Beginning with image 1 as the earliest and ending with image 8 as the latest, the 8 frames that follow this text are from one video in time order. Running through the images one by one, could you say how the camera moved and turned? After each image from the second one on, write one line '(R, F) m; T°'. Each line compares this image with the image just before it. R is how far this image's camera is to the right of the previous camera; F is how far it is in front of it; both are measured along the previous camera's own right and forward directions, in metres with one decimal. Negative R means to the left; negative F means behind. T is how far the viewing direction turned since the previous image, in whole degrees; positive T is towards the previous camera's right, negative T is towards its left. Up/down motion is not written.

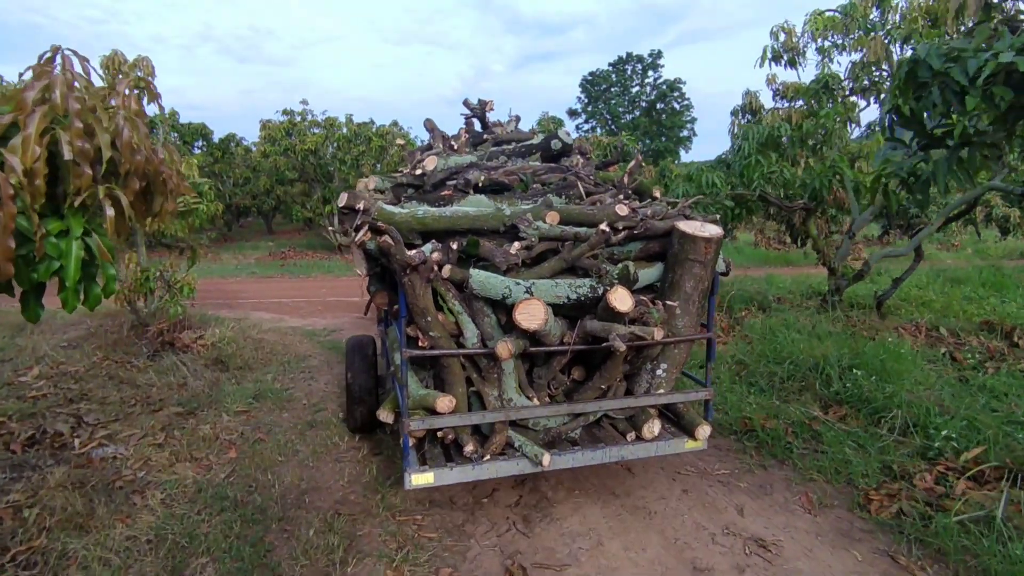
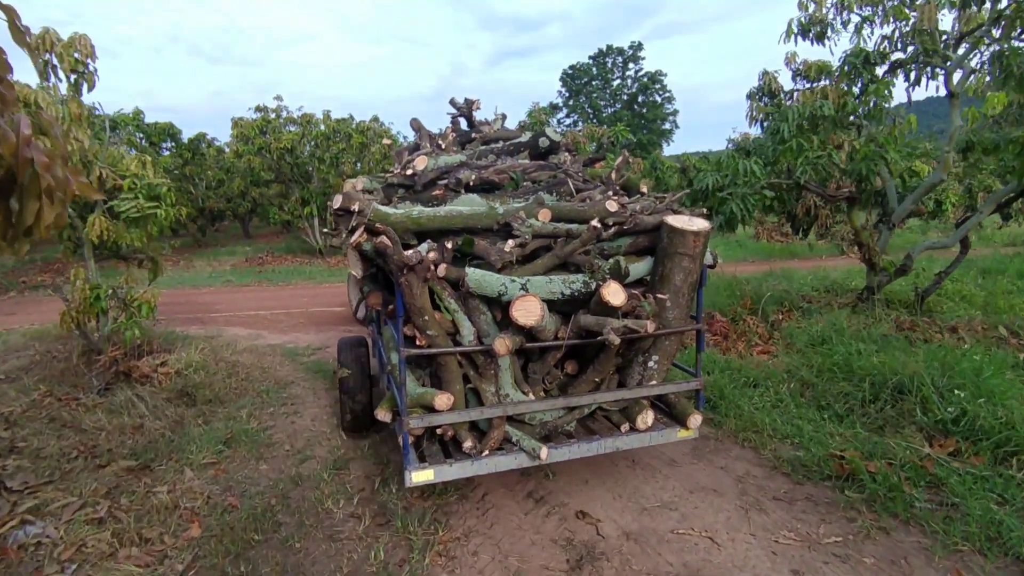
(-0.3, +0.9) m; +2°
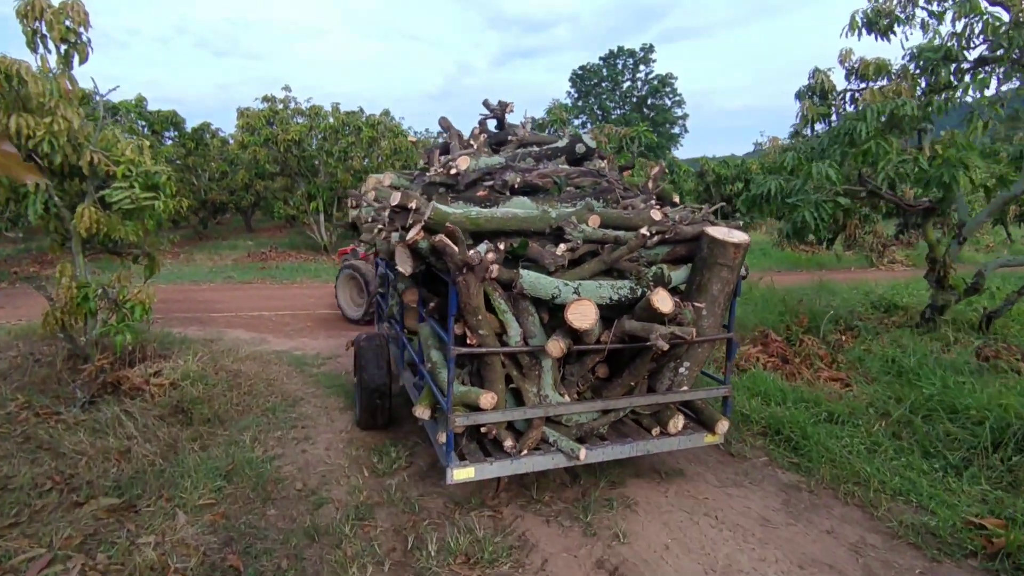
(-0.4, +0.7) m; 0°
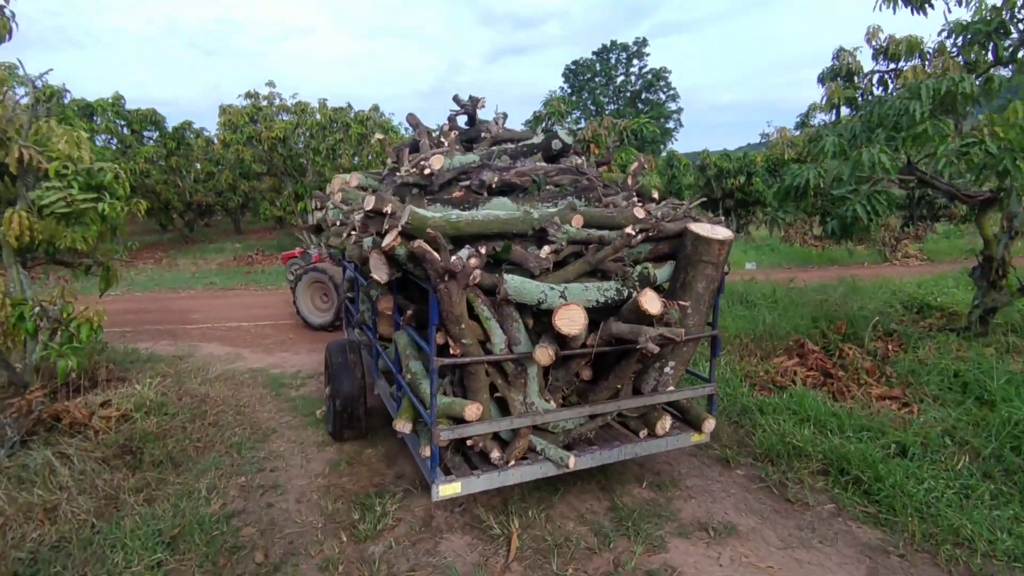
(-0.1, +0.7) m; 0°
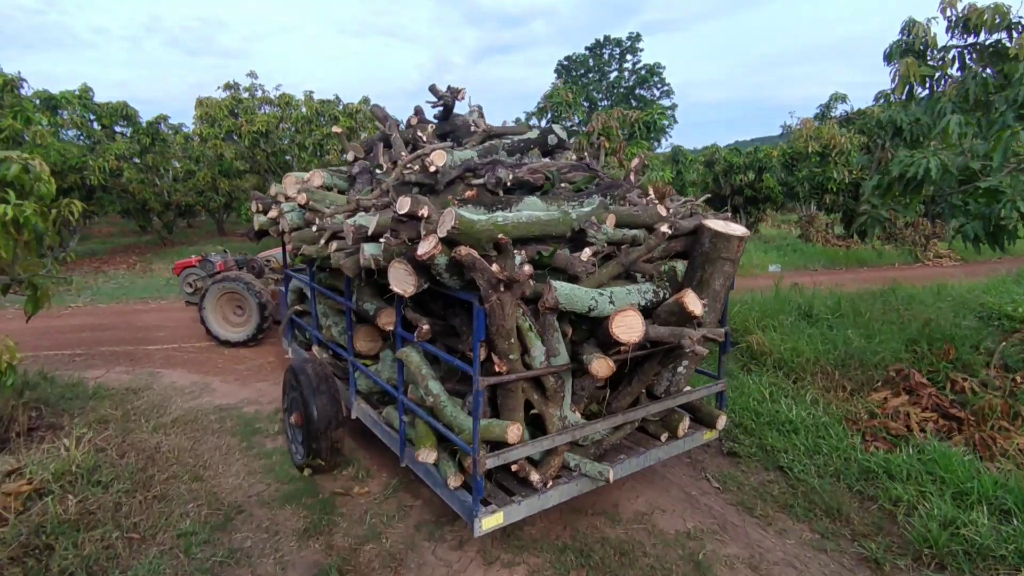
(-0.3, +1.2) m; +1°
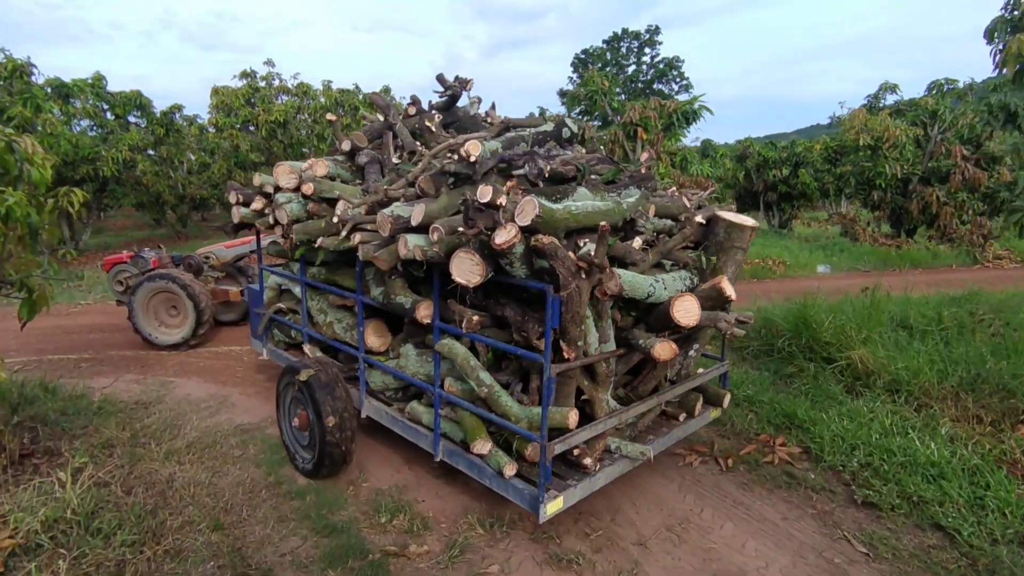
(-0.4, +0.7) m; -1°
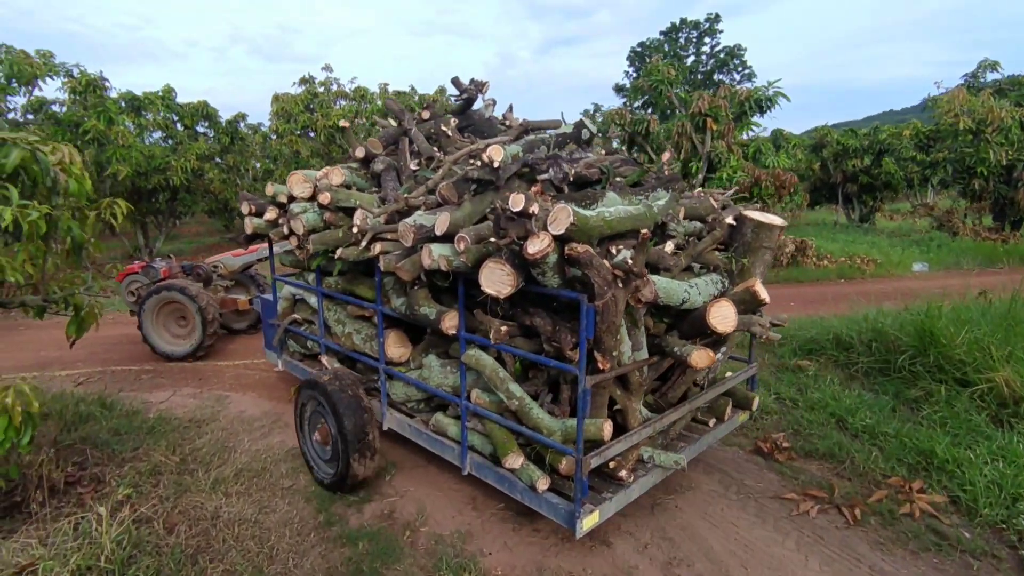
(-0.1, +0.5) m; -5°
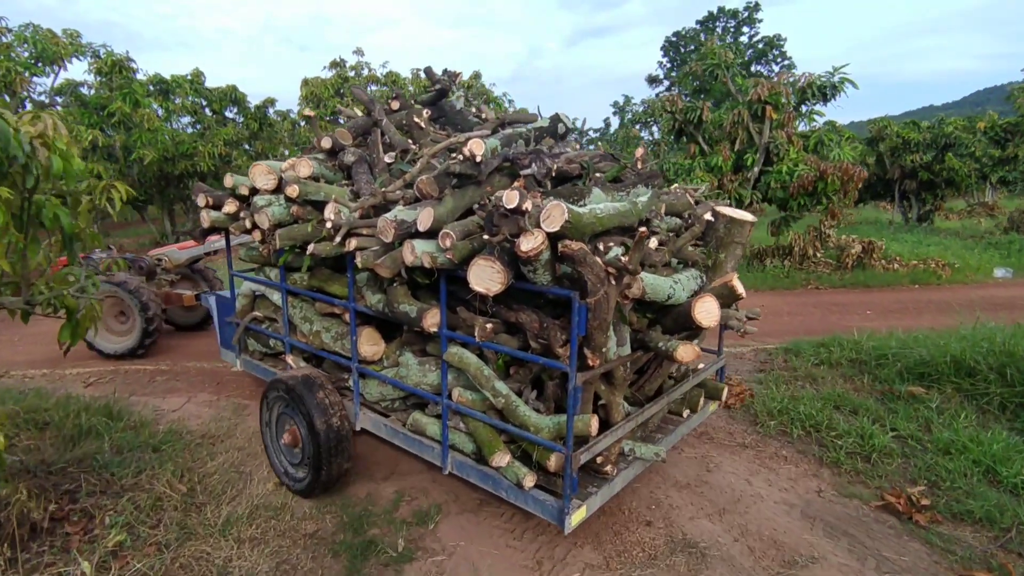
(-0.3, +0.7) m; -2°
